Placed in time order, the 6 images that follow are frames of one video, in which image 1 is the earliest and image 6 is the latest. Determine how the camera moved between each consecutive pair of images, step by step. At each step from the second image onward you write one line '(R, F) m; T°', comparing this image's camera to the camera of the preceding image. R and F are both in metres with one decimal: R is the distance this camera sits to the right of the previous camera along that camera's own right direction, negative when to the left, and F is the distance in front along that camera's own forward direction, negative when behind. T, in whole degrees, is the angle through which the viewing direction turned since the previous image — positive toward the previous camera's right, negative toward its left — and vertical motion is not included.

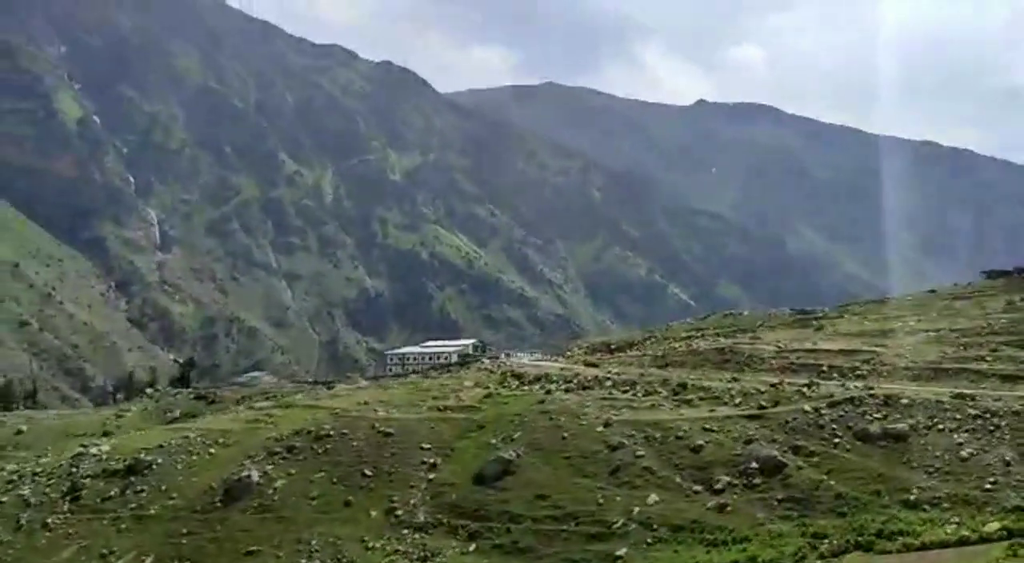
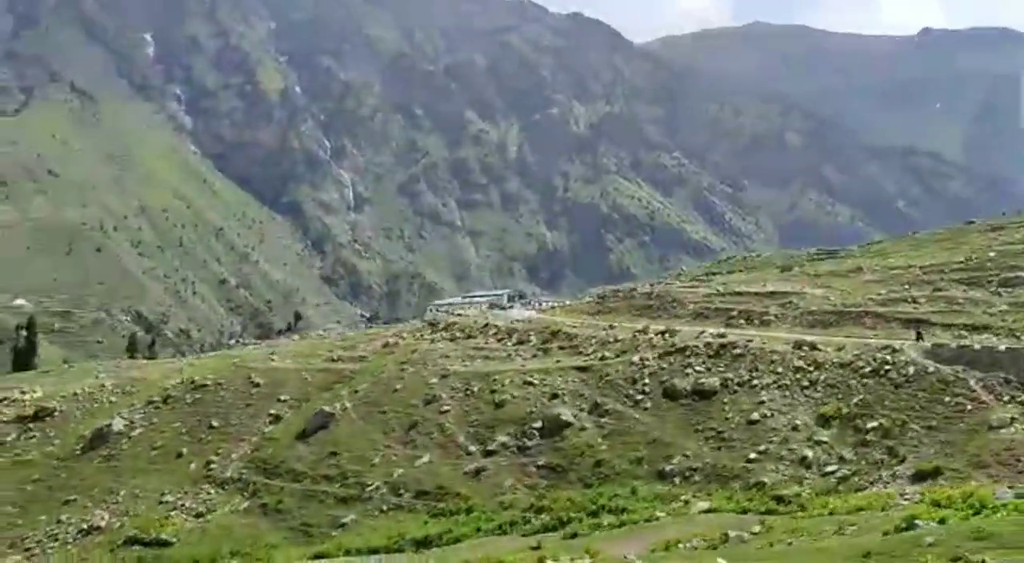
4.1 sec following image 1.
(+27.0, +10.3) m; -13°
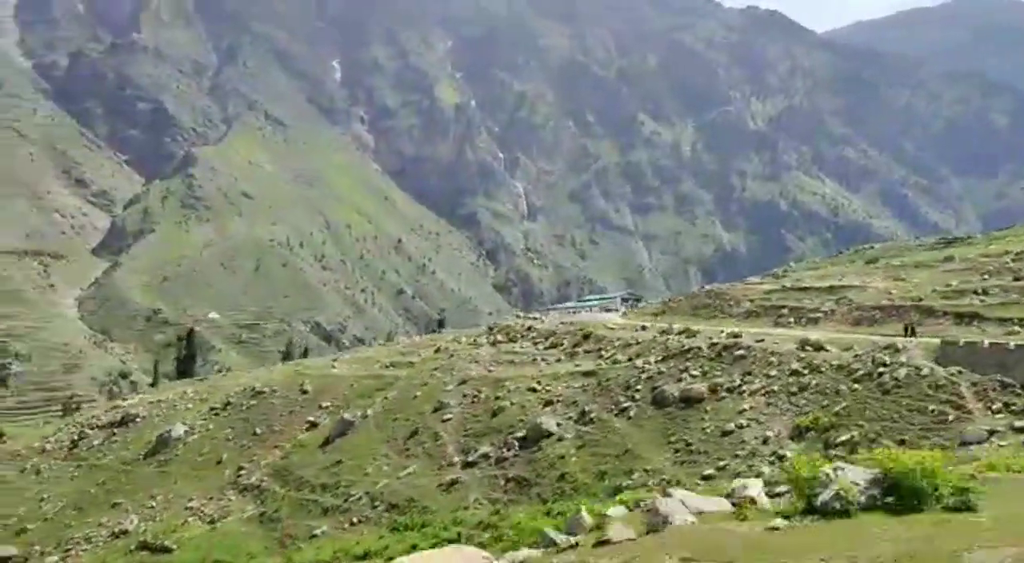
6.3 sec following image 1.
(+11.2, +4.6) m; -12°
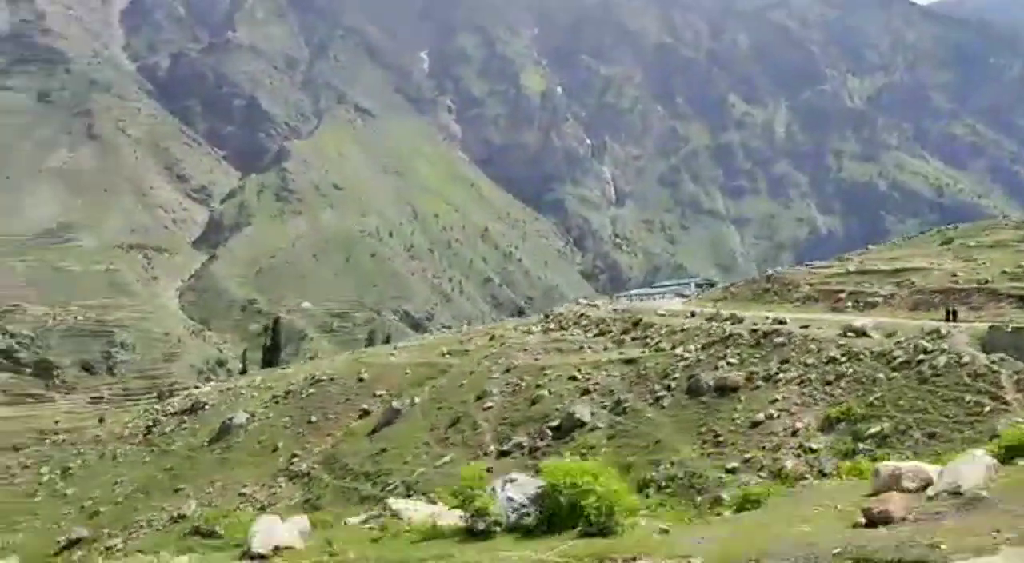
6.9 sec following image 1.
(+3.1, +1.1) m; -6°
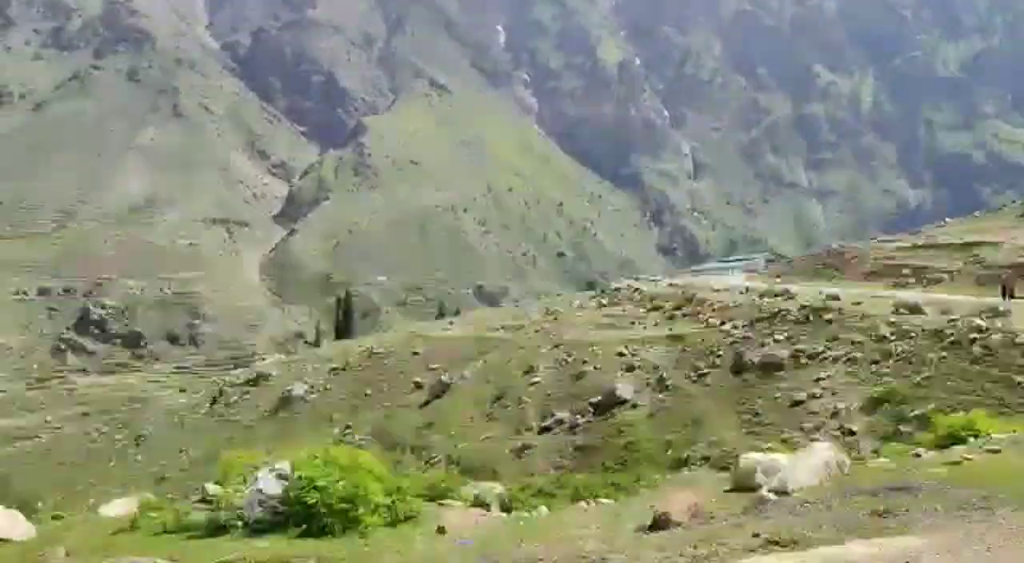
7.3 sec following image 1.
(+1.8, +0.8) m; -5°
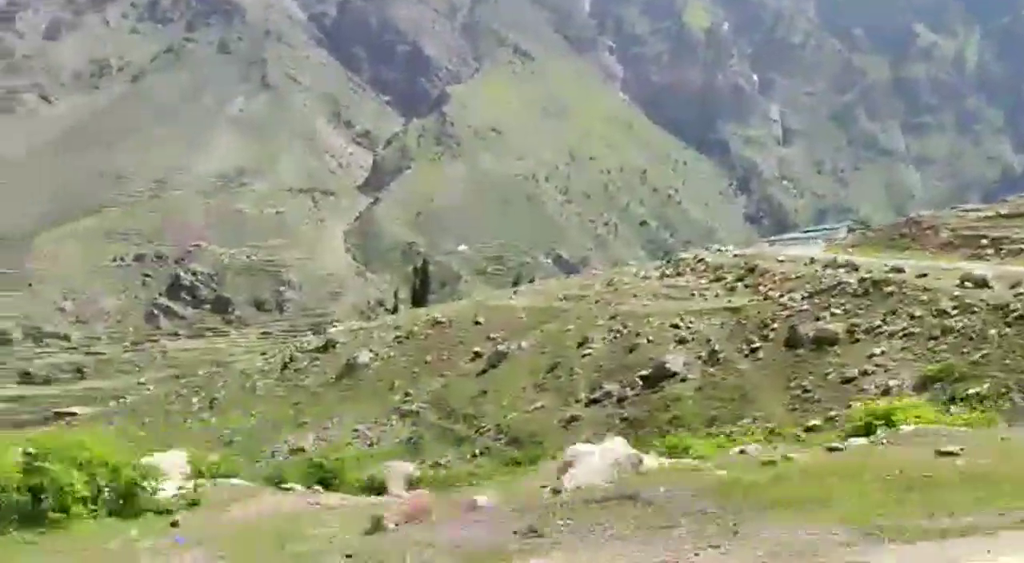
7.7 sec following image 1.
(+1.8, +0.7) m; -5°
